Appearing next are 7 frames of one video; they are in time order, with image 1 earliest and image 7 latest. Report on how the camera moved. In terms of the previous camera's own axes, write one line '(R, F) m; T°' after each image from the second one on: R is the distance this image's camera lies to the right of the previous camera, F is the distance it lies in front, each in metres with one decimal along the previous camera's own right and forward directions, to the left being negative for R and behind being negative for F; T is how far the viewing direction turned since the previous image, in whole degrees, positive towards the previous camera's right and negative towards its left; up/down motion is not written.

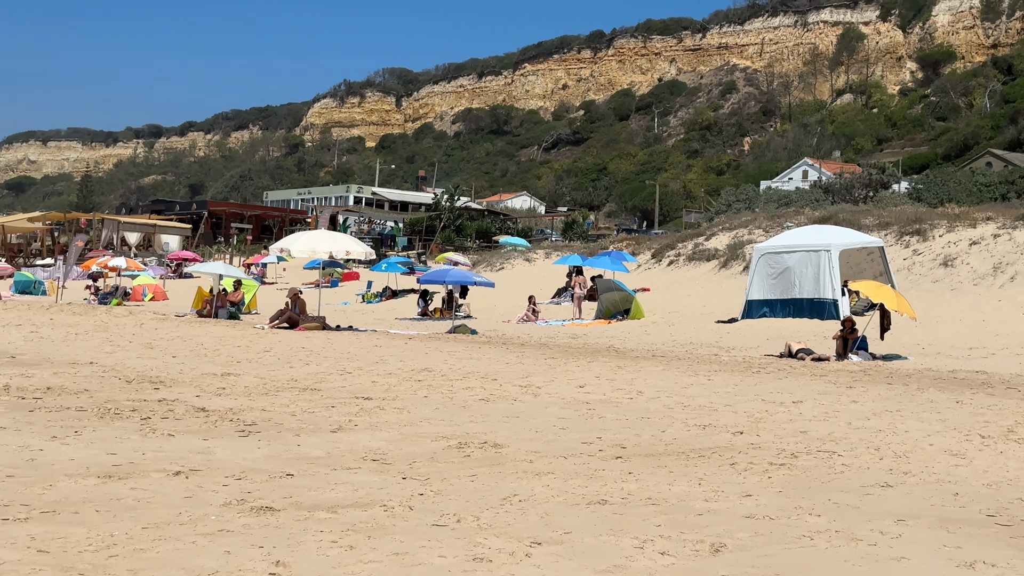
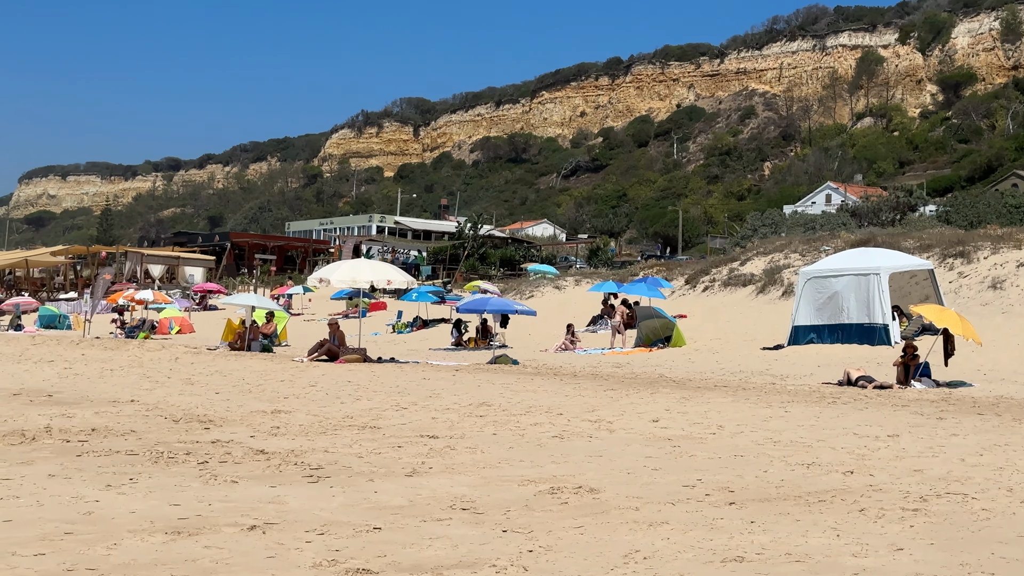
(-0.2, +0.4) m; -1°
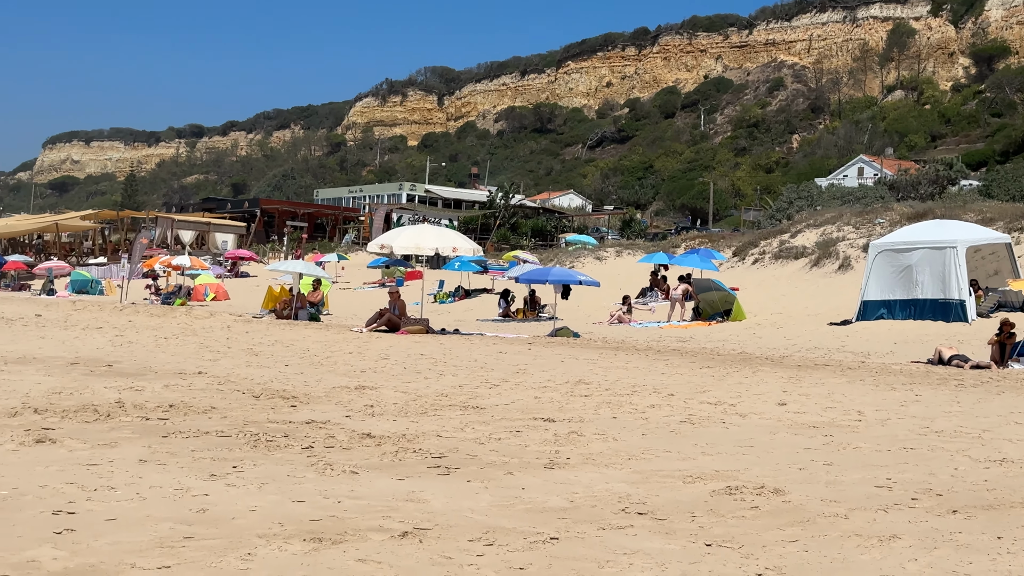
(-0.4, +0.6) m; -1°
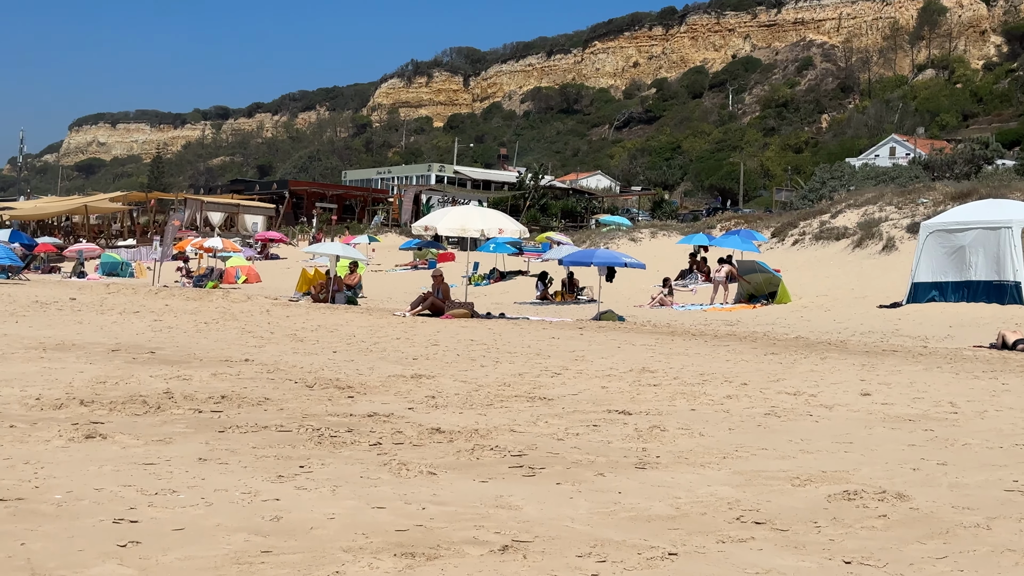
(-0.2, +0.3) m; -1°
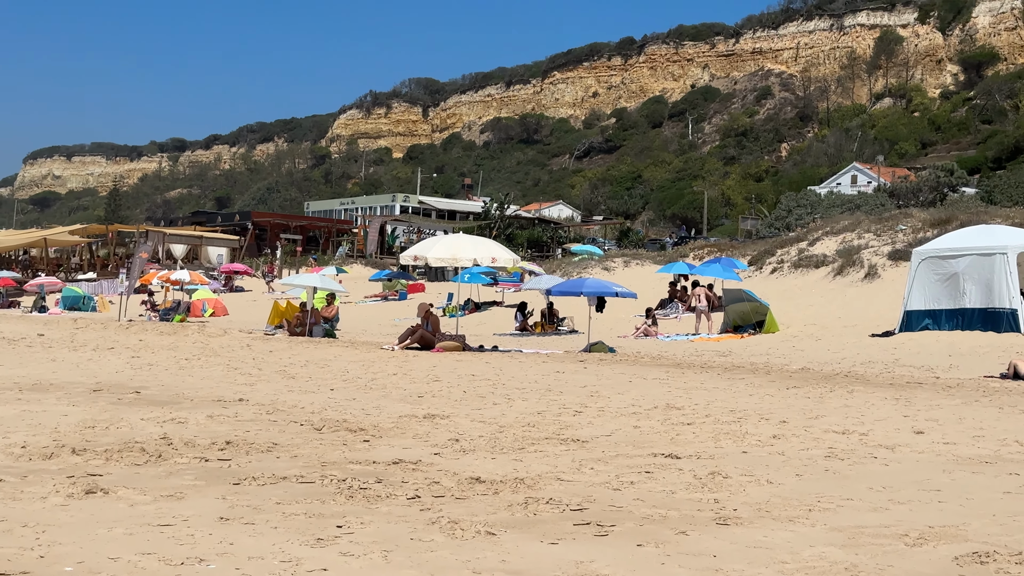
(-0.2, +0.4) m; +2°
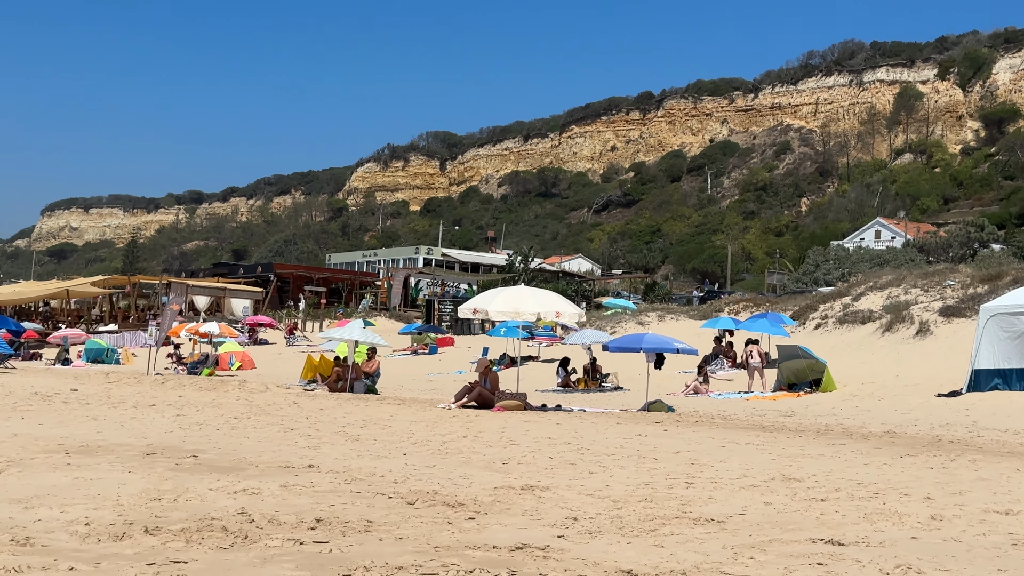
(-0.4, +0.6) m; -1°
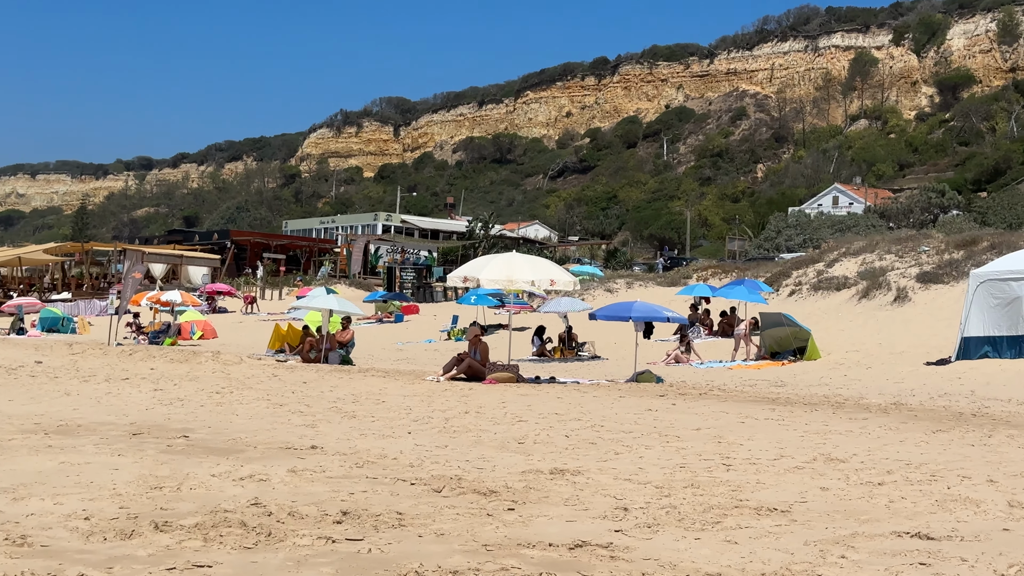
(-0.3, +0.4) m; +2°
